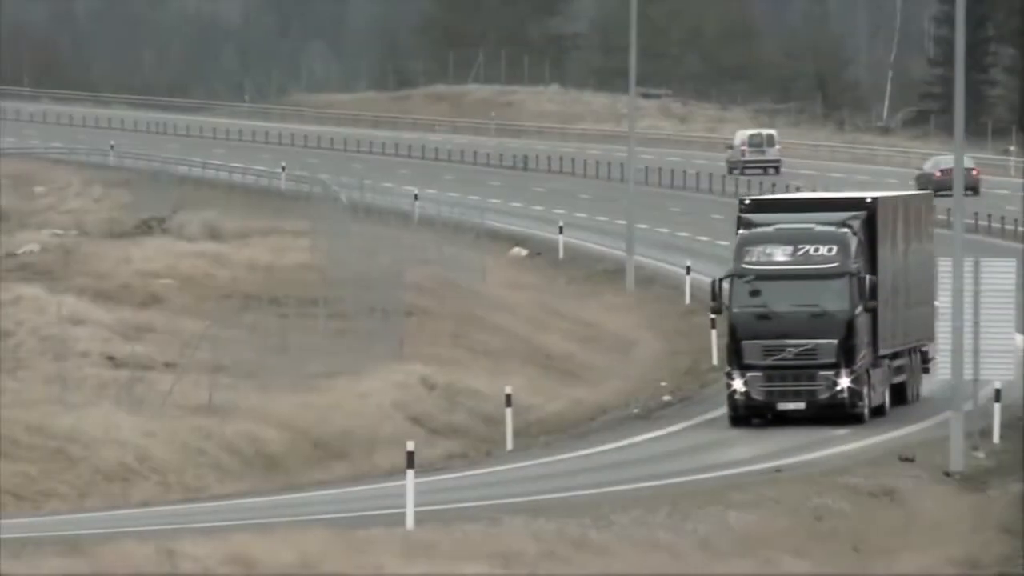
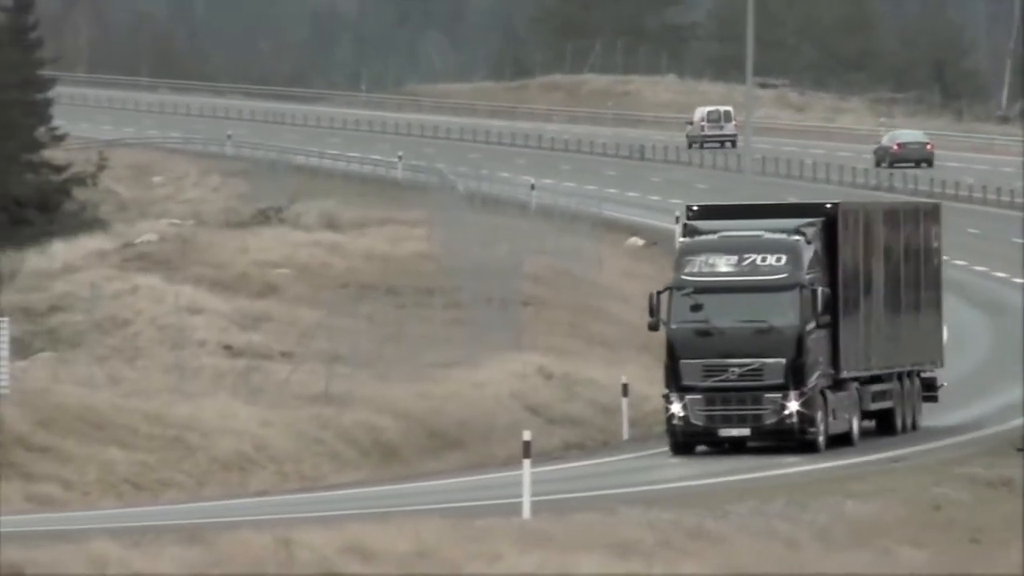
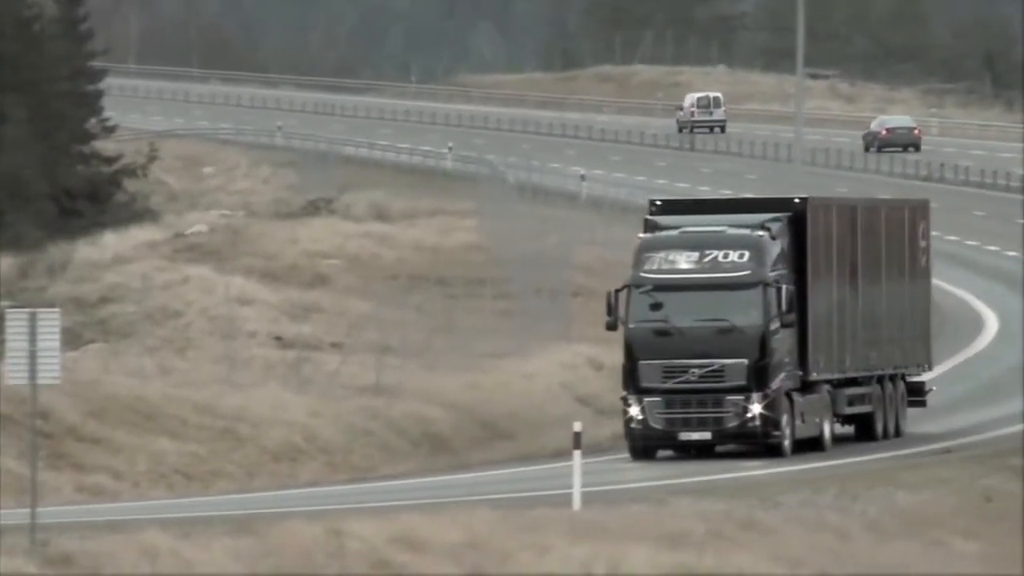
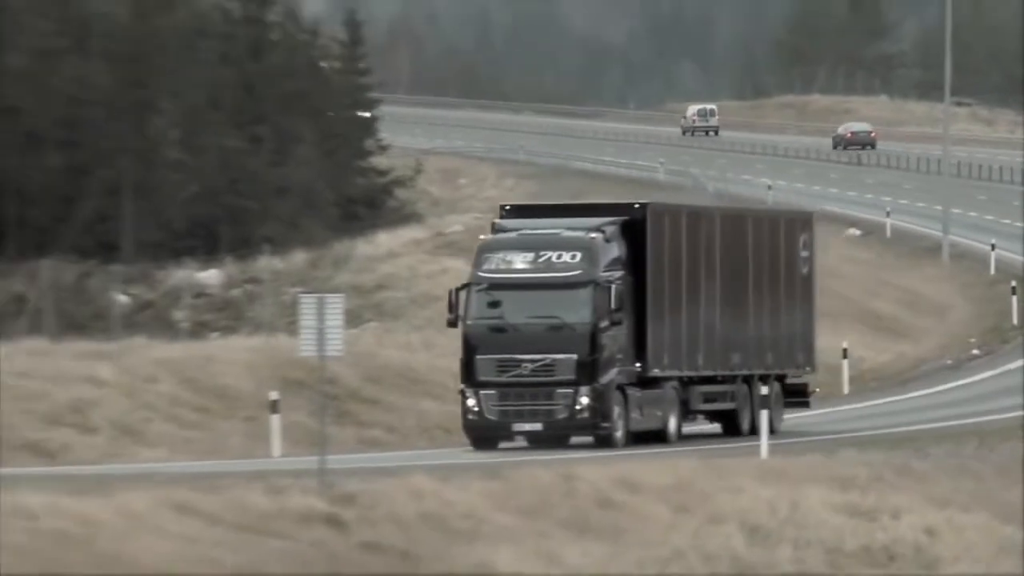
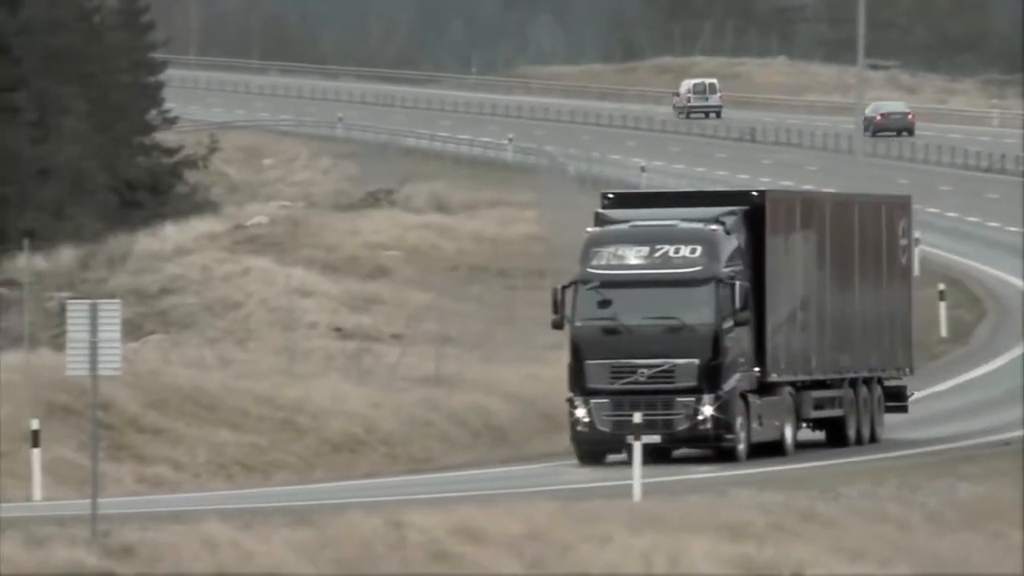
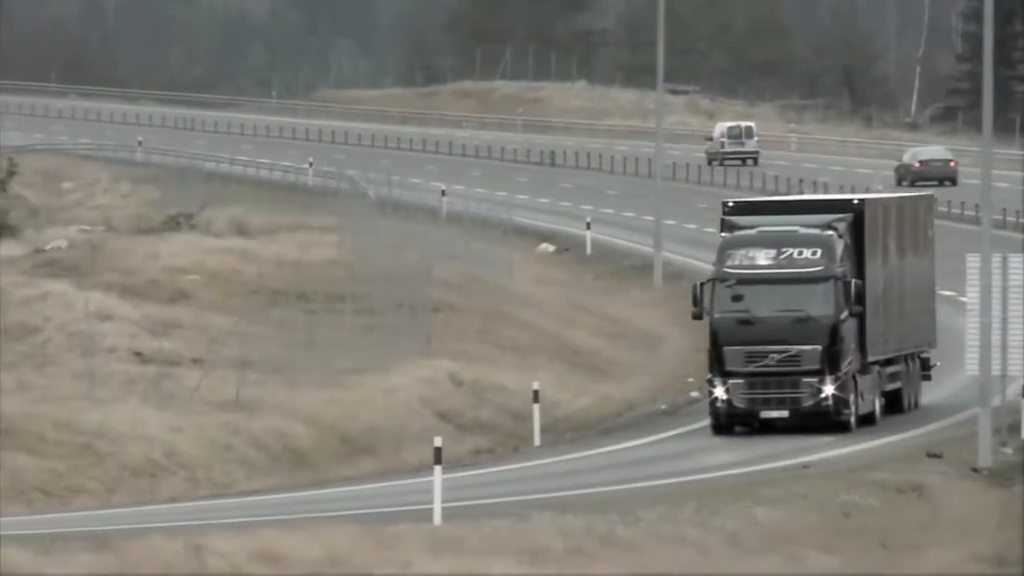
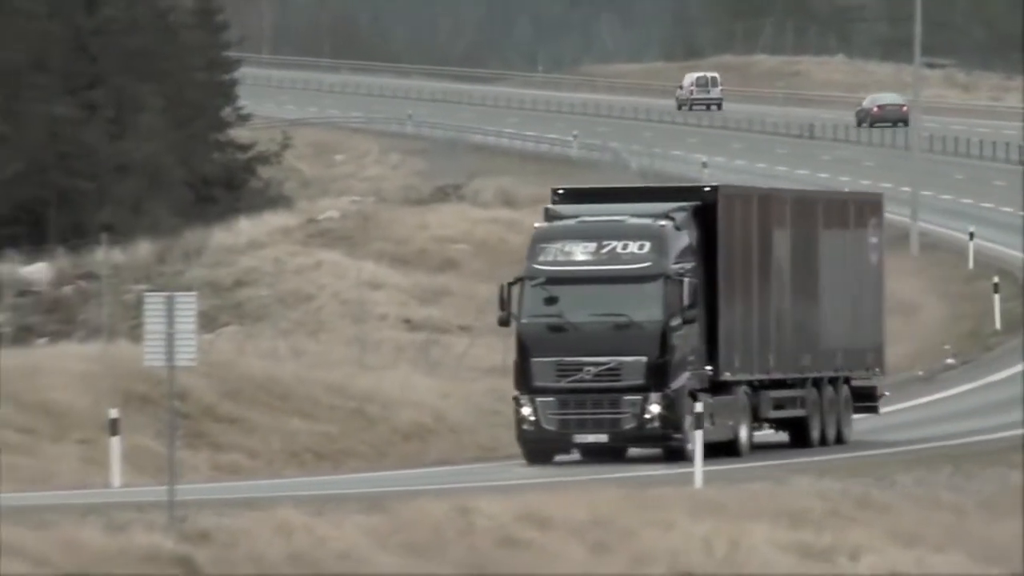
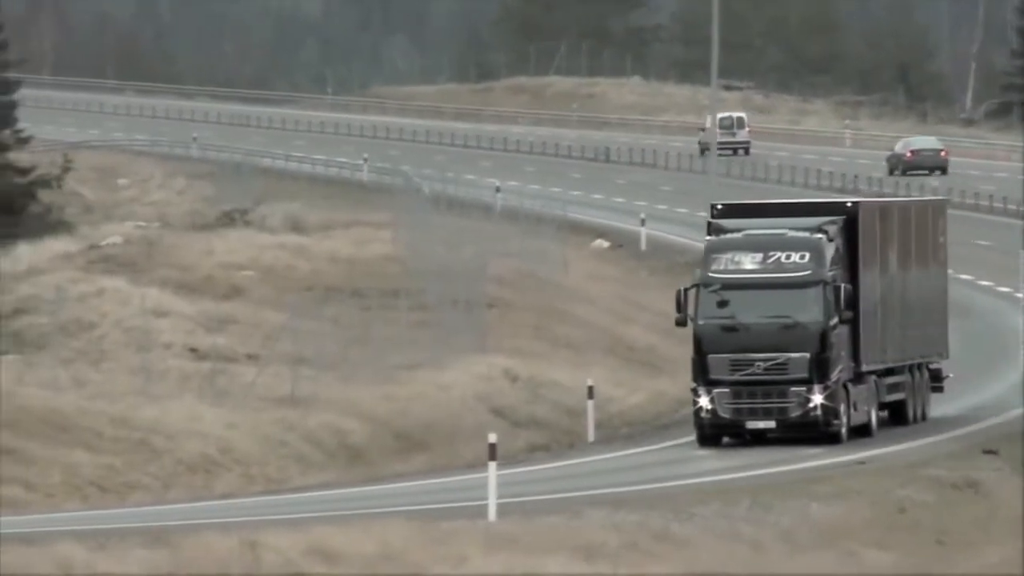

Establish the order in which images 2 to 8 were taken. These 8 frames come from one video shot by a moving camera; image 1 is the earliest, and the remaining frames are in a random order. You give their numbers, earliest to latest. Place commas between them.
6, 8, 2, 3, 5, 7, 4
